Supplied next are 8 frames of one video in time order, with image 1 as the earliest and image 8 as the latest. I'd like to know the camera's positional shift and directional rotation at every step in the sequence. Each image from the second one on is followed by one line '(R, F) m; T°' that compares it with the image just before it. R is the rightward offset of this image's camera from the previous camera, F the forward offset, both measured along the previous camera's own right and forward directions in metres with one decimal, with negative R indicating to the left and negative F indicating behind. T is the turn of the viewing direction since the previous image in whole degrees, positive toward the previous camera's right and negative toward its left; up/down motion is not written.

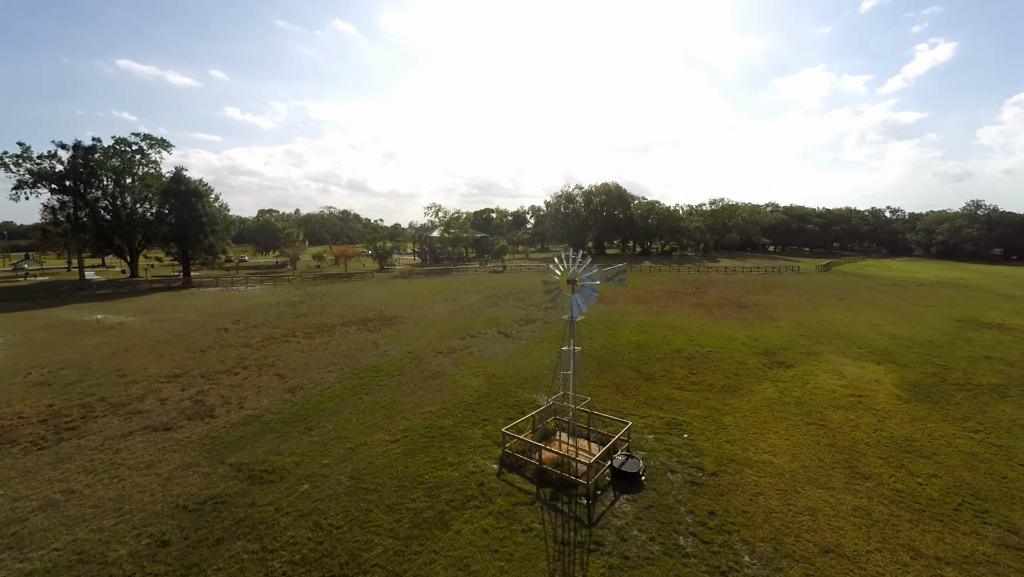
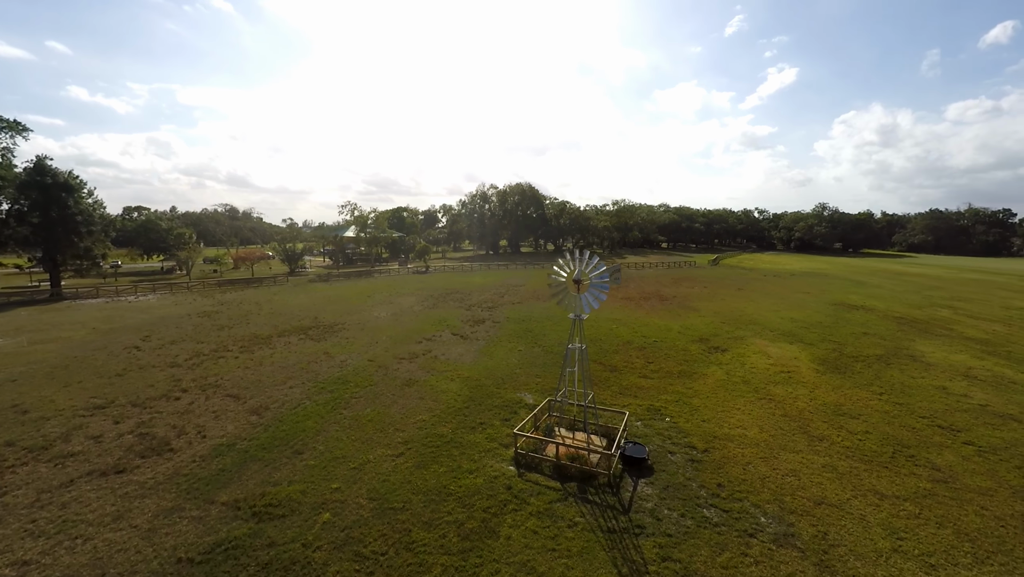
(-3.0, +0.2) m; +13°
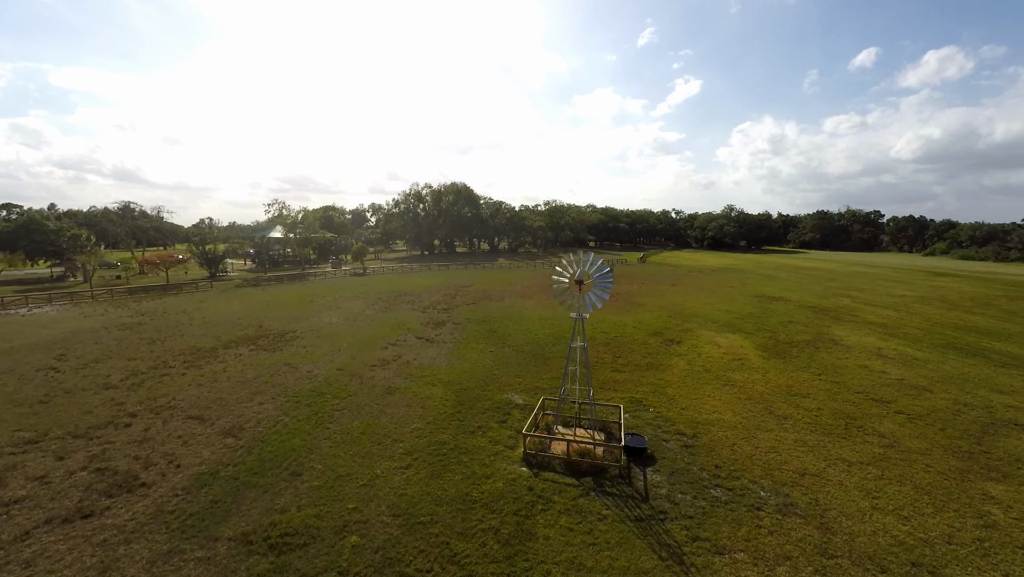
(-2.3, +0.2) m; +10°
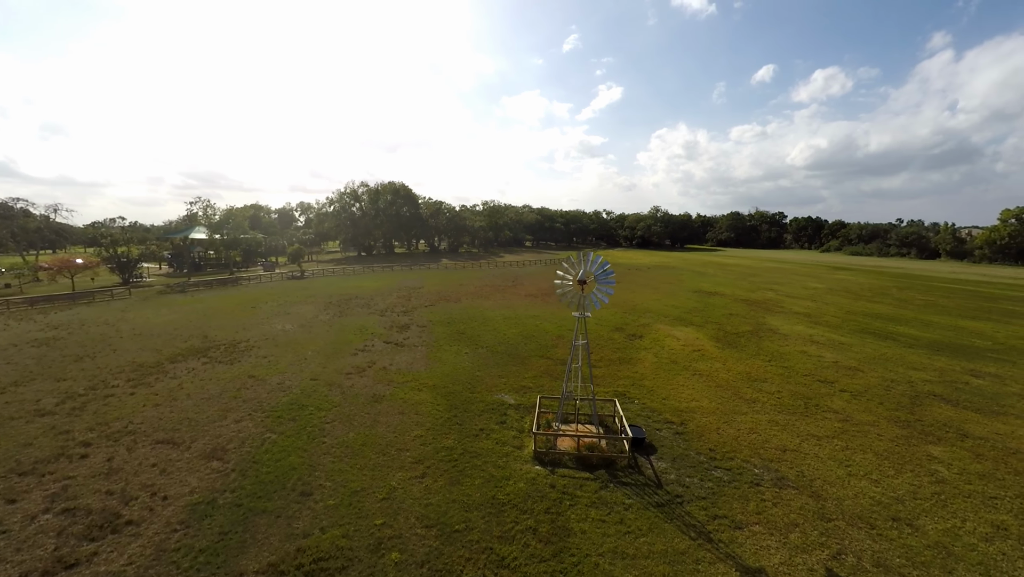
(-2.2, +0.1) m; +9°
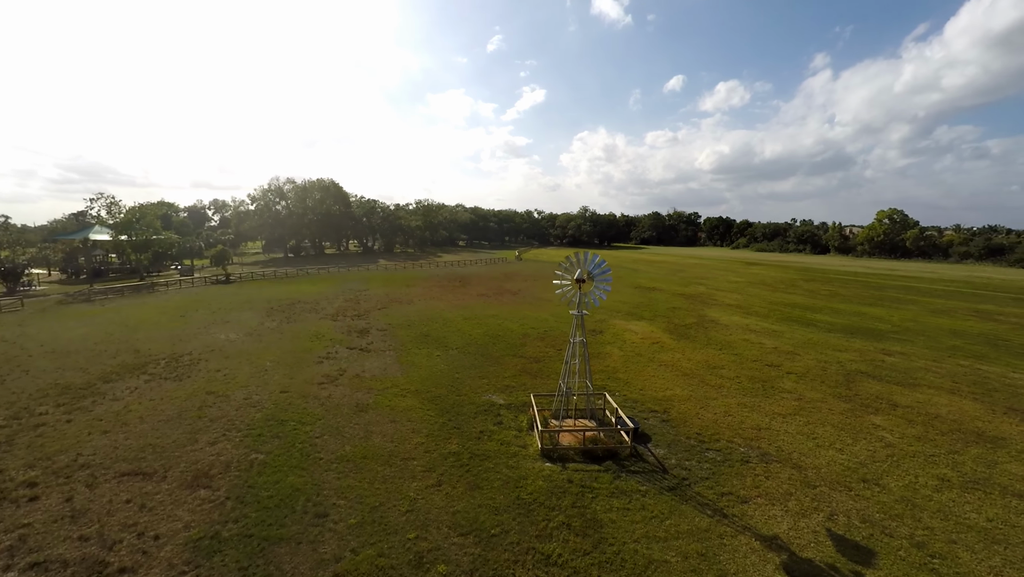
(-2.2, +0.2) m; +10°
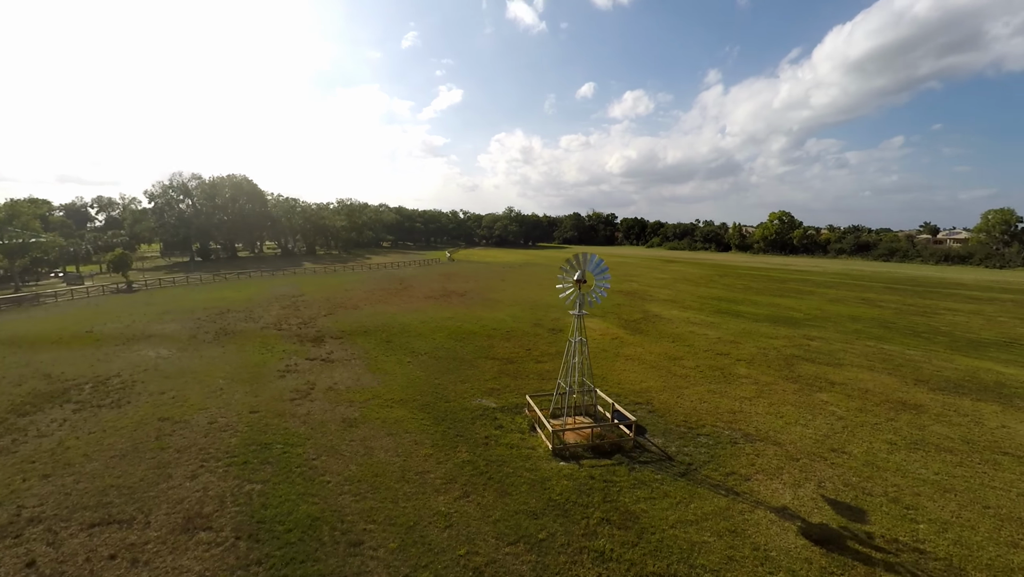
(-2.6, +0.4) m; +11°
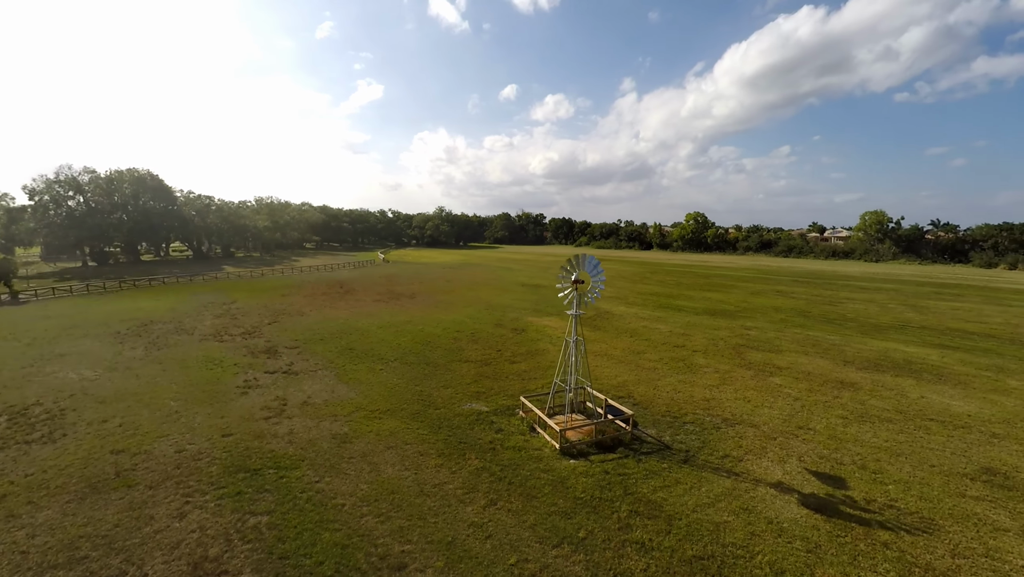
(-2.3, +0.4) m; +10°
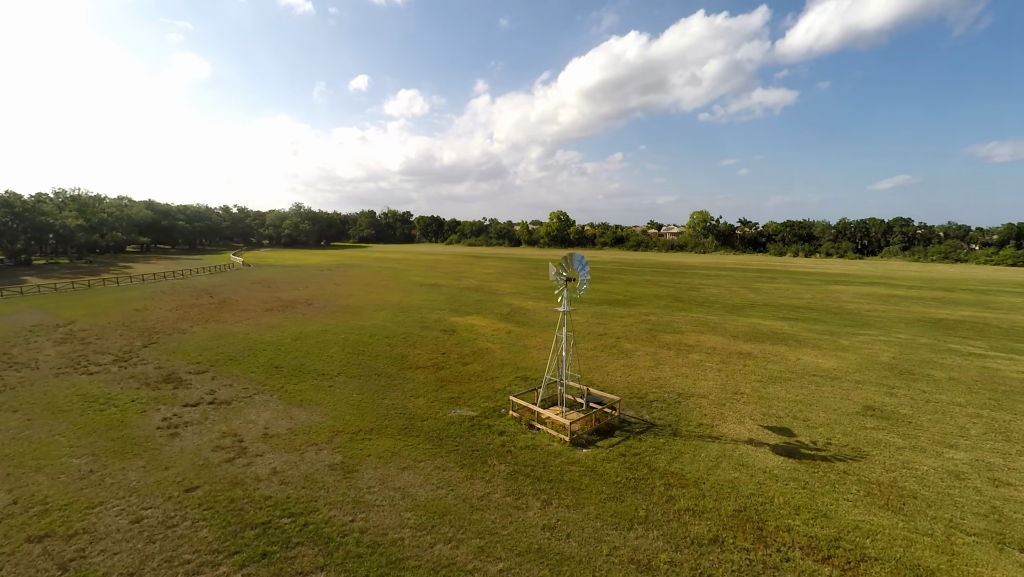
(-4.2, +1.0) m; +19°
